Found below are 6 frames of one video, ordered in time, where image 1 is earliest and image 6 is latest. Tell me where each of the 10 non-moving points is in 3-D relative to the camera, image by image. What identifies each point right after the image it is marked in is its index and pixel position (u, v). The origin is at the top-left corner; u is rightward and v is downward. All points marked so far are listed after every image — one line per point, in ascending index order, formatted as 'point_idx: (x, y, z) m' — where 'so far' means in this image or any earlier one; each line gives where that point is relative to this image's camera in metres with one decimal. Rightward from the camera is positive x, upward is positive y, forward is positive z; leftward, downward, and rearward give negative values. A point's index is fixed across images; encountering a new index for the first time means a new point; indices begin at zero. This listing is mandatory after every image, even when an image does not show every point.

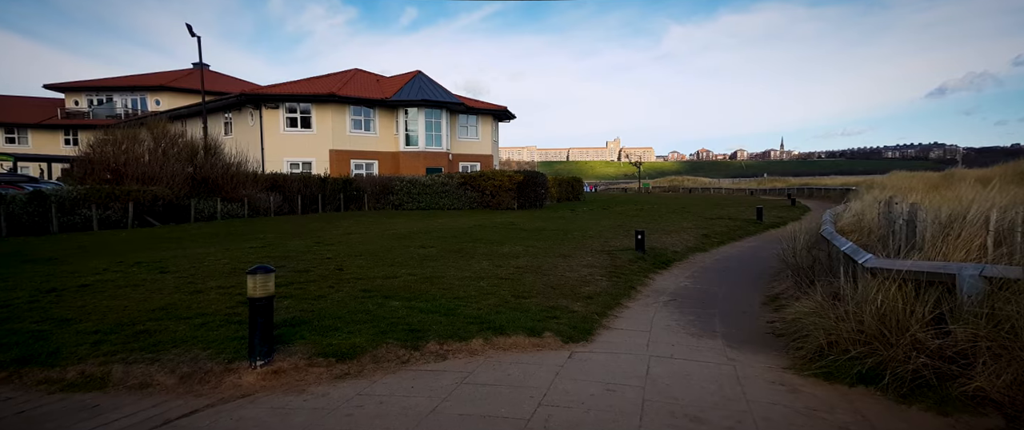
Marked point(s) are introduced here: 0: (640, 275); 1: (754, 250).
0: (+2.3, -1.1, +10.7) m
1: (+6.3, -1.0, +14.9) m
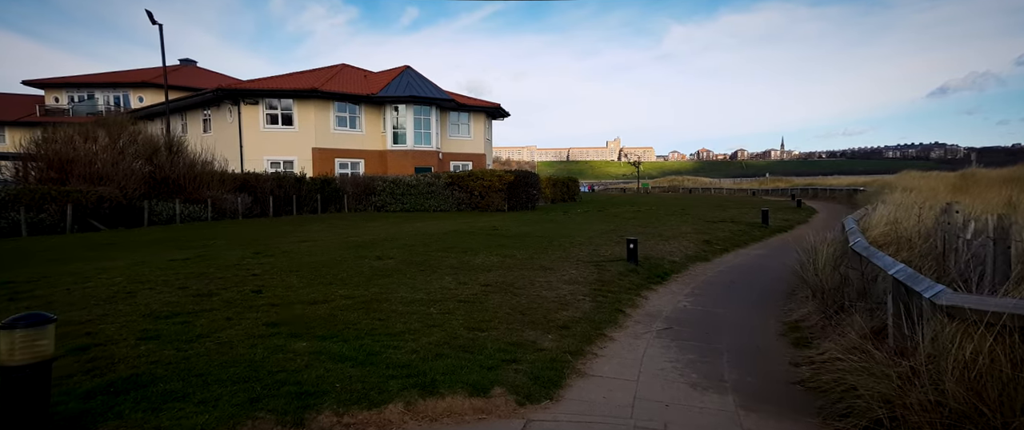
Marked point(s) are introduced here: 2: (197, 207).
0: (+1.8, -1.2, +9.1) m
1: (+5.8, -1.1, +13.3) m
2: (-10.9, +0.3, +19.9) m
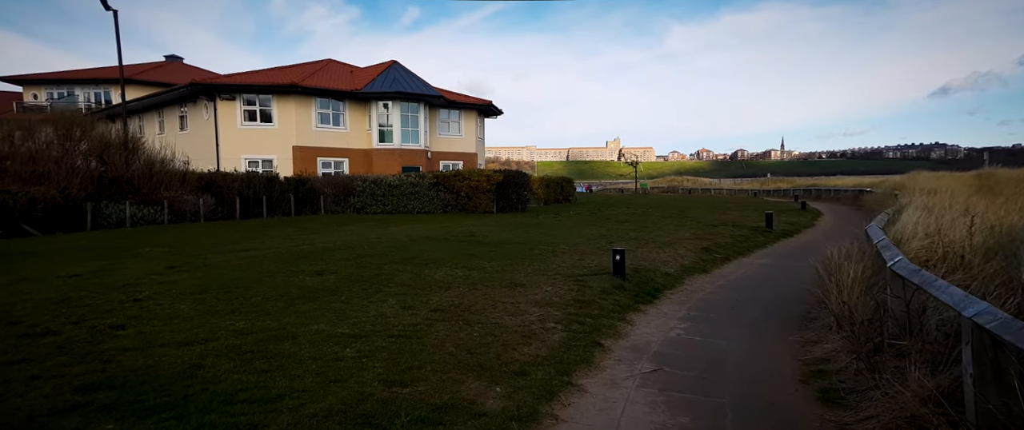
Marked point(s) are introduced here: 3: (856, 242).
0: (+1.3, -1.4, +7.5) m
1: (+5.2, -1.2, +11.7) m
2: (-11.4, +0.2, +18.3) m
3: (+5.9, -0.5, +9.8) m
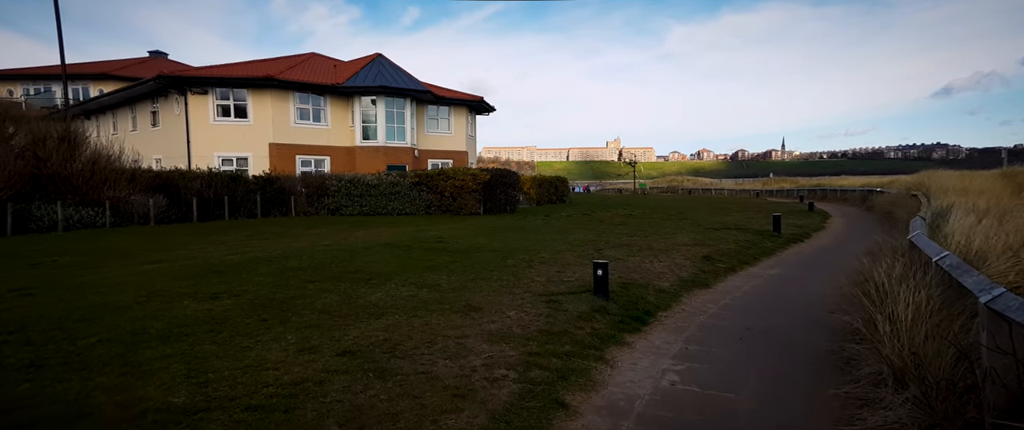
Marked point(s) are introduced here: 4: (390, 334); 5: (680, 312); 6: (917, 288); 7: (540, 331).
0: (+0.7, -1.4, +5.7) m
1: (+4.7, -1.3, +9.9) m
2: (-12.0, +0.1, +16.5) m
3: (+5.4, -0.5, +8.1) m
4: (-1.2, -1.2, +5.7) m
5: (+2.4, -1.4, +8.2) m
6: (+3.7, -0.7, +5.2) m
7: (+0.3, -1.3, +6.3) m
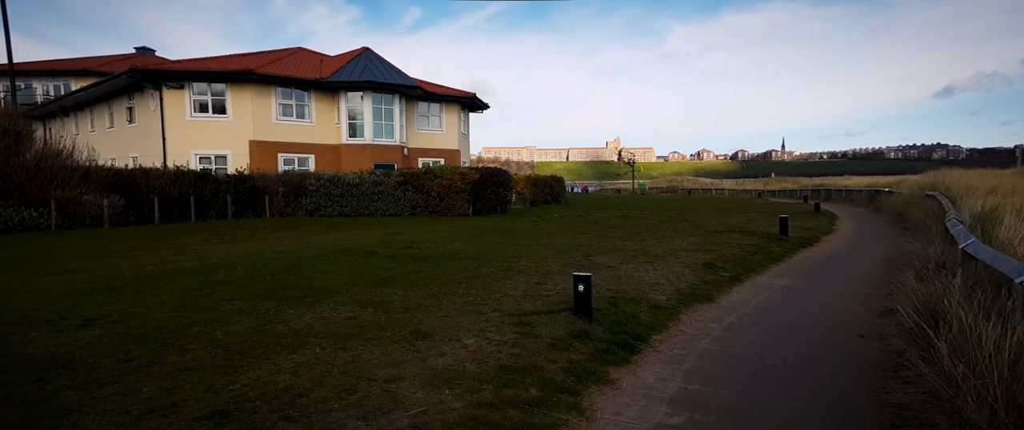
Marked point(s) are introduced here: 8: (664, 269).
0: (+0.3, -1.5, +4.4) m
1: (+4.3, -1.3, +8.6) m
2: (-12.4, +0.1, +15.2) m
3: (+4.9, -0.6, +6.7) m
4: (-1.6, -1.2, +4.3) m
5: (+2.0, -1.4, +6.9) m
6: (+3.3, -0.7, +3.9) m
7: (-0.1, -1.3, +5.0) m
8: (+2.8, -1.0, +10.7) m
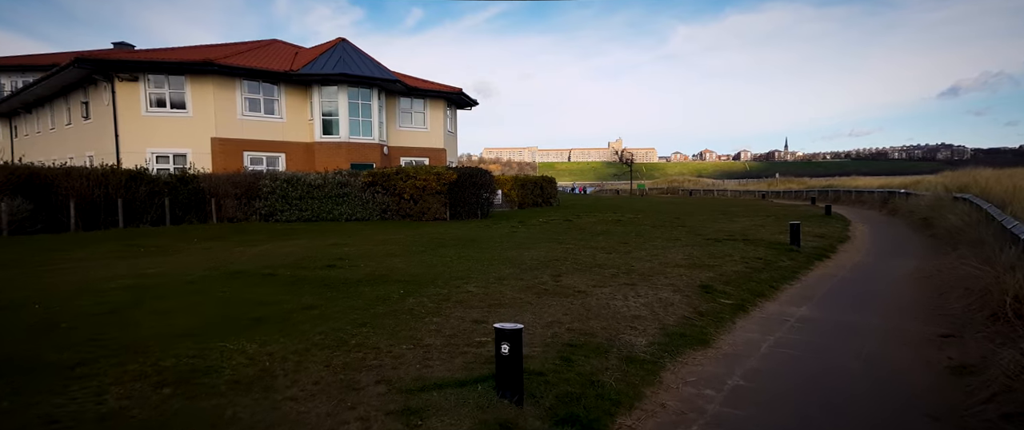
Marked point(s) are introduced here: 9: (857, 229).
0: (-0.5, -1.6, +2.1) m
1: (+3.4, -1.5, +6.3) m
2: (-13.2, -0.1, +12.9) m
3: (+4.1, -0.8, +4.4) m
4: (-2.5, -1.4, +2.0) m
5: (+1.2, -1.6, +4.6) m
6: (+2.4, -0.9, +1.6) m
7: (-0.9, -1.5, +2.7) m
8: (+2.0, -1.2, +8.4) m
9: (+11.3, -0.5, +18.9) m
